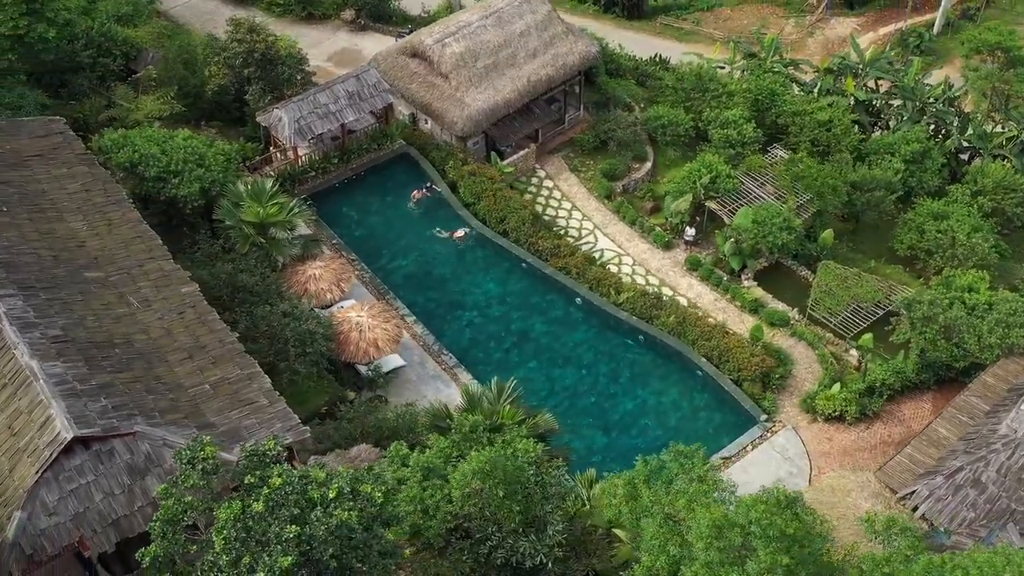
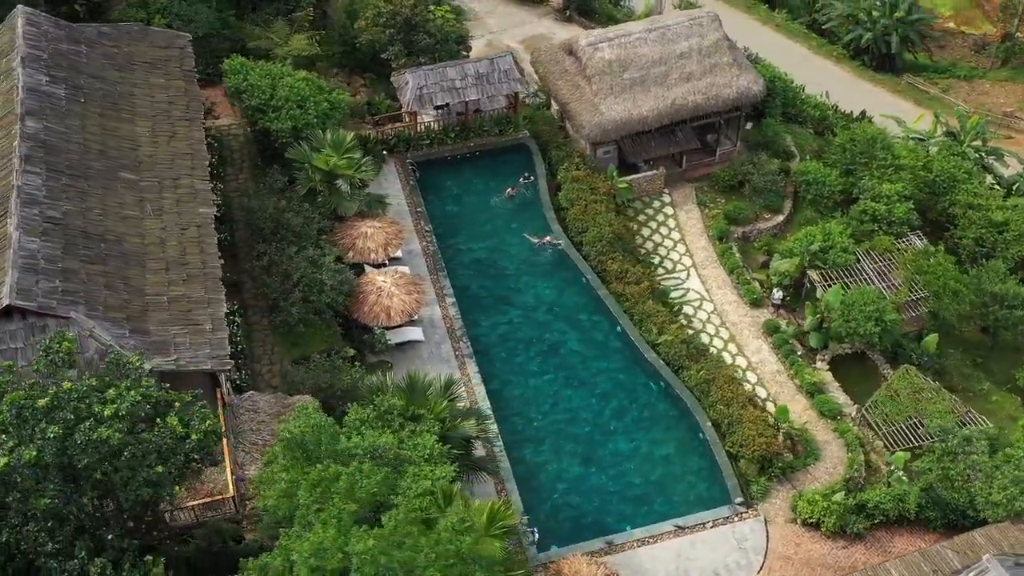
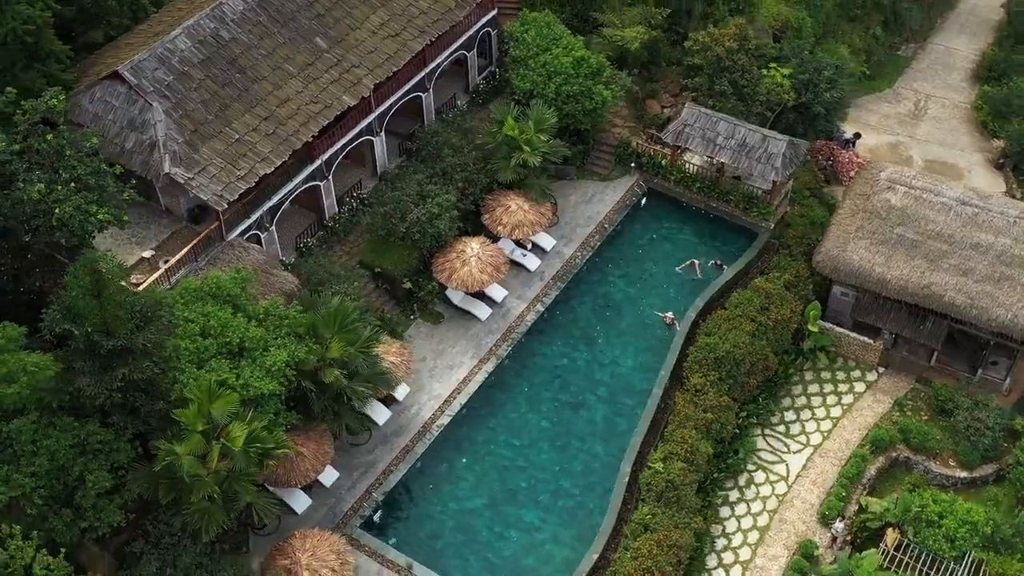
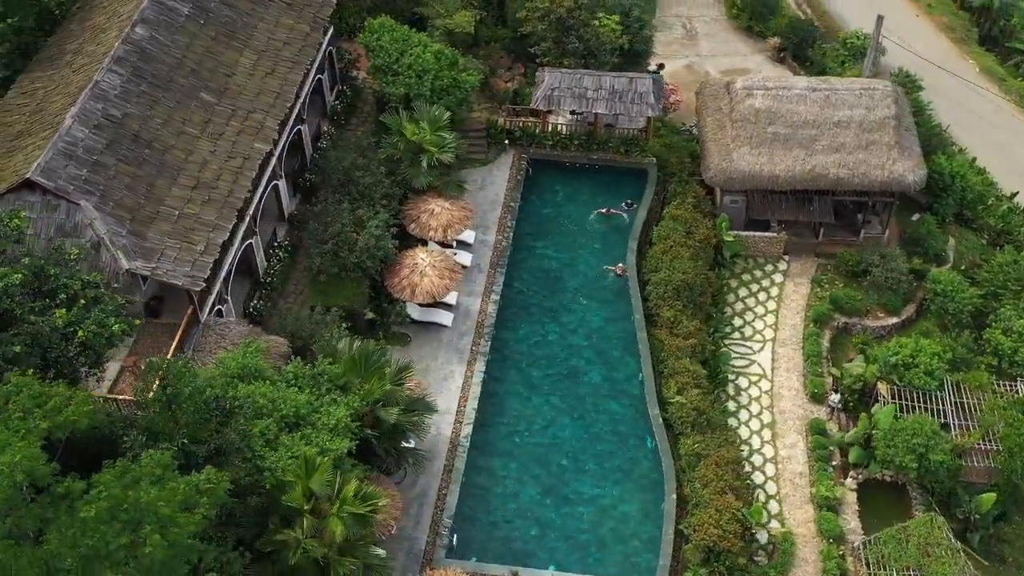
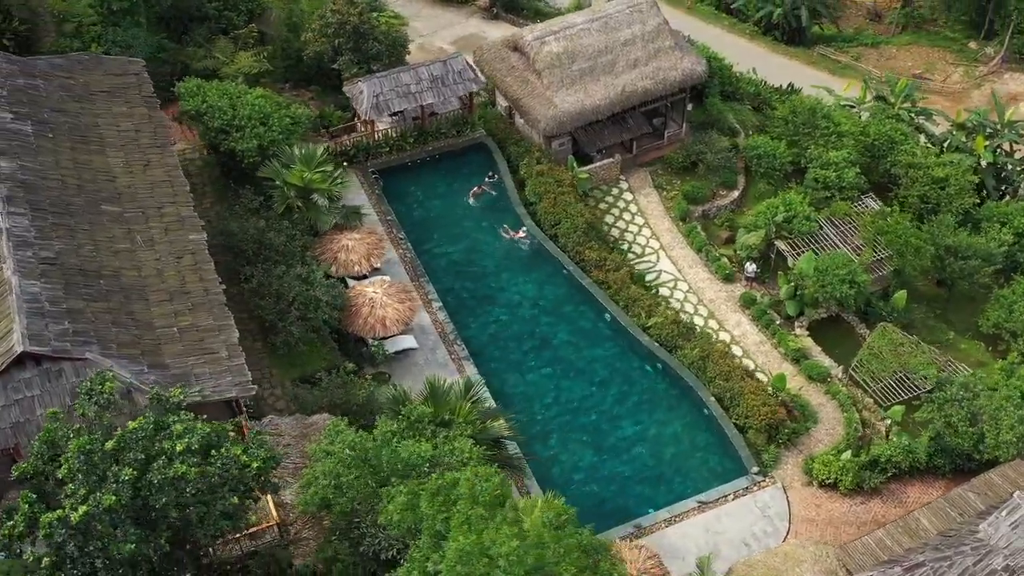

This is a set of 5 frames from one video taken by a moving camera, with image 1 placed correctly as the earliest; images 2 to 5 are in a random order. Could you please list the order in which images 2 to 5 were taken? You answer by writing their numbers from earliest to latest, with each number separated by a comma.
5, 2, 4, 3
